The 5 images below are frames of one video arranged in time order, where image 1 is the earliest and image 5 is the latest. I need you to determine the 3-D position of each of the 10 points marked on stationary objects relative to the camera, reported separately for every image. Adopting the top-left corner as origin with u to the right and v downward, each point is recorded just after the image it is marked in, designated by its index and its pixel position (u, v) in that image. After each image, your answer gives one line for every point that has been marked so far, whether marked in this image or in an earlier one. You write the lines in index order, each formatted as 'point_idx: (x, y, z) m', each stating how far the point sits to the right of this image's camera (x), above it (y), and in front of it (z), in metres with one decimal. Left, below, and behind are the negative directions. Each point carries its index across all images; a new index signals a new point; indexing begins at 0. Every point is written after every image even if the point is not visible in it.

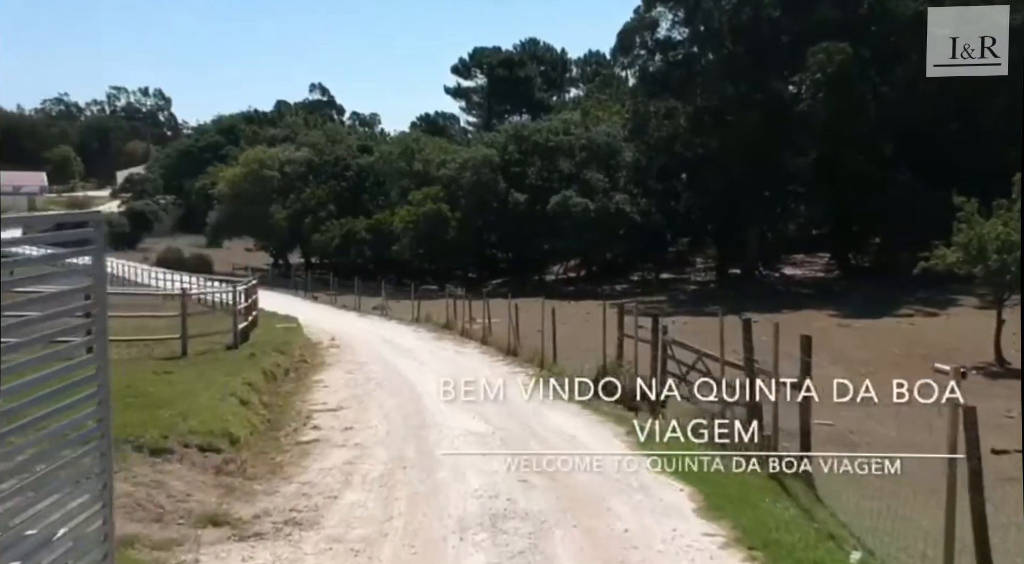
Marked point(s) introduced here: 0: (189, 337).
0: (-4.7, -0.8, +15.4) m
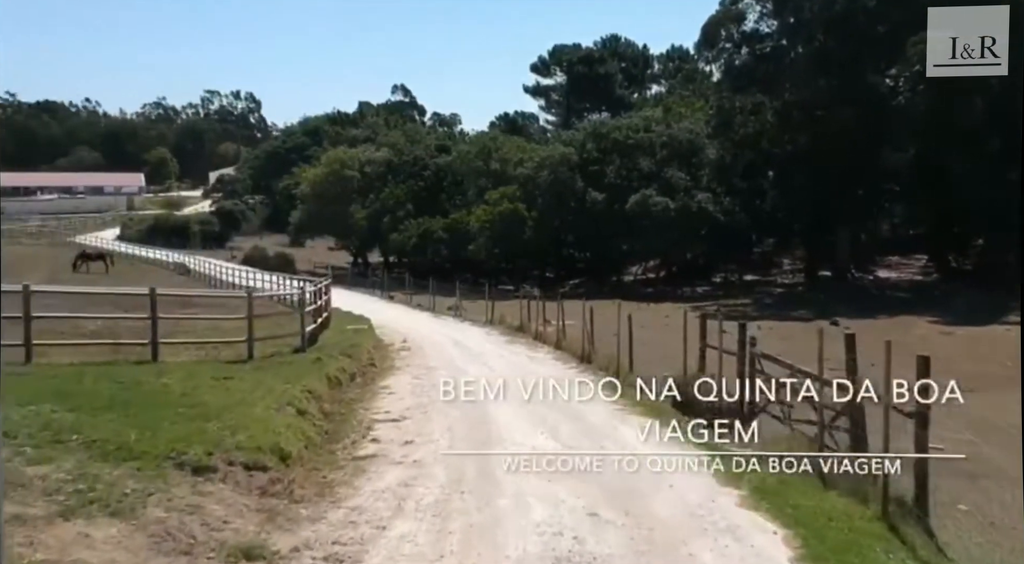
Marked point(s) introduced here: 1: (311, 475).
0: (-3.7, -0.8, +14.9) m
1: (-1.6, -1.5, +8.2) m
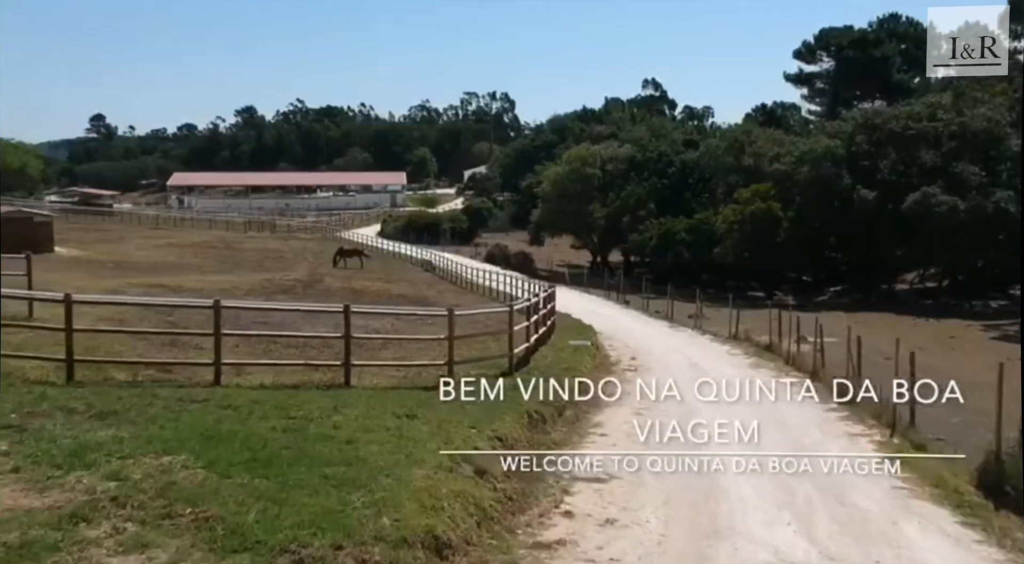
0: (-0.7, -1.0, +13.3) m
1: (-0.2, -1.7, +6.2) m
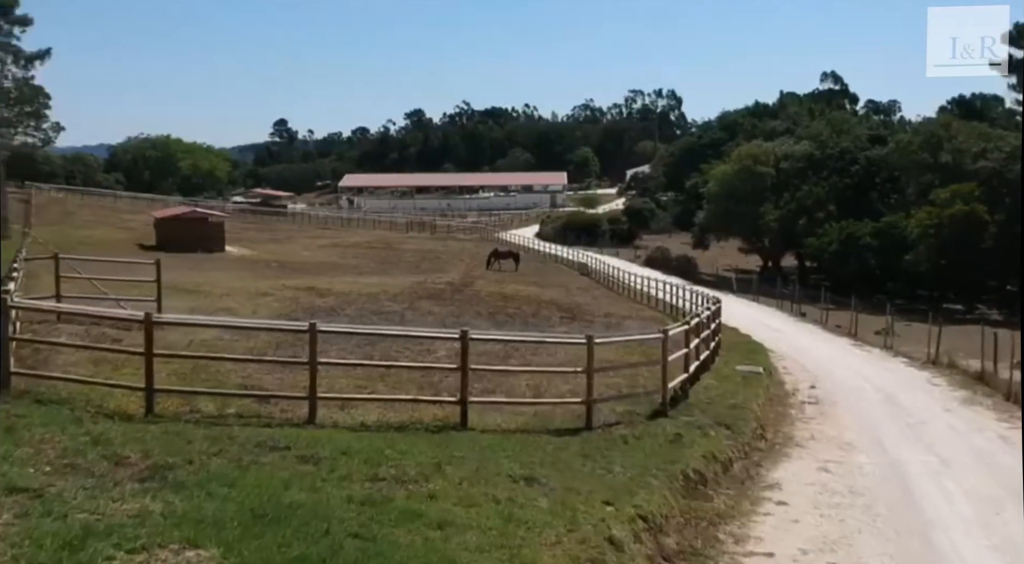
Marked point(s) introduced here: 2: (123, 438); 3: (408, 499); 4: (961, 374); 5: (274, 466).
0: (+1.0, -1.2, +11.0) m
1: (+0.3, -1.9, +4.0) m
2: (-3.2, -1.3, +8.5) m
3: (-0.7, -1.5, +7.0) m
4: (+7.7, -1.6, +18.1) m
5: (-1.8, -1.4, +7.8) m
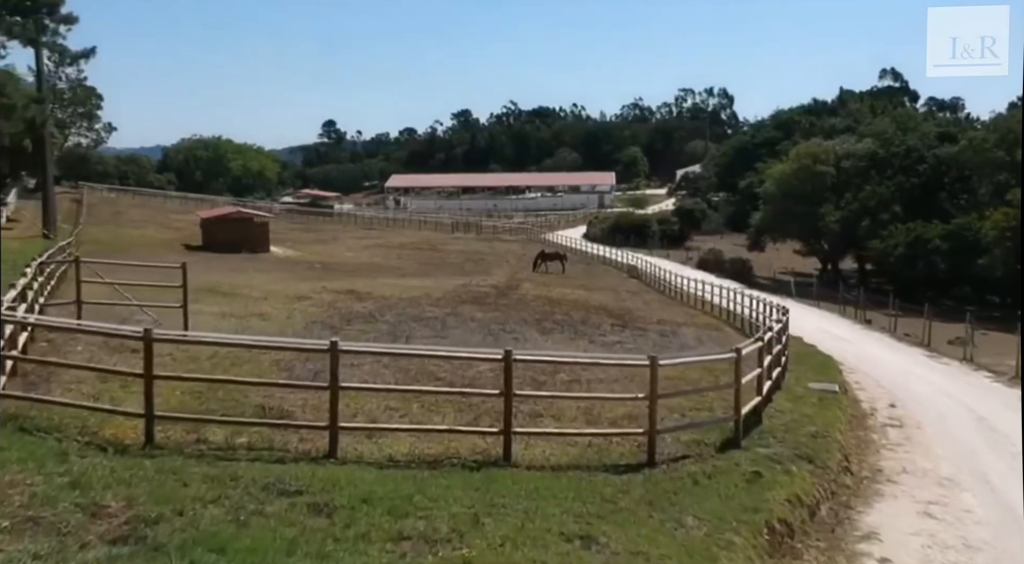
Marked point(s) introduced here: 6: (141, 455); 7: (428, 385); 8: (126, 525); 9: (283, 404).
0: (+1.4, -1.4, +9.6) m
1: (+0.4, -2.1, +2.6) m
2: (-2.8, -1.4, +7.3) m
3: (-0.4, -1.6, +5.6) m
4: (+8.5, -1.8, +16.3) m
5: (-1.5, -1.5, +6.5) m
6: (-2.9, -1.4, +8.2) m
7: (-0.9, -1.1, +12.2) m
8: (-2.3, -1.4, +6.2) m
9: (-2.4, -1.3, +10.9) m
